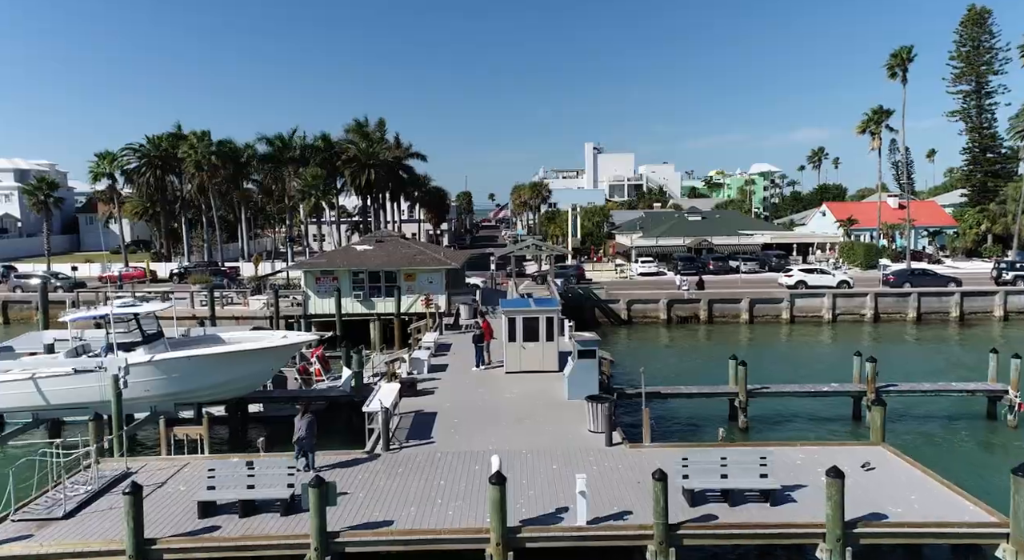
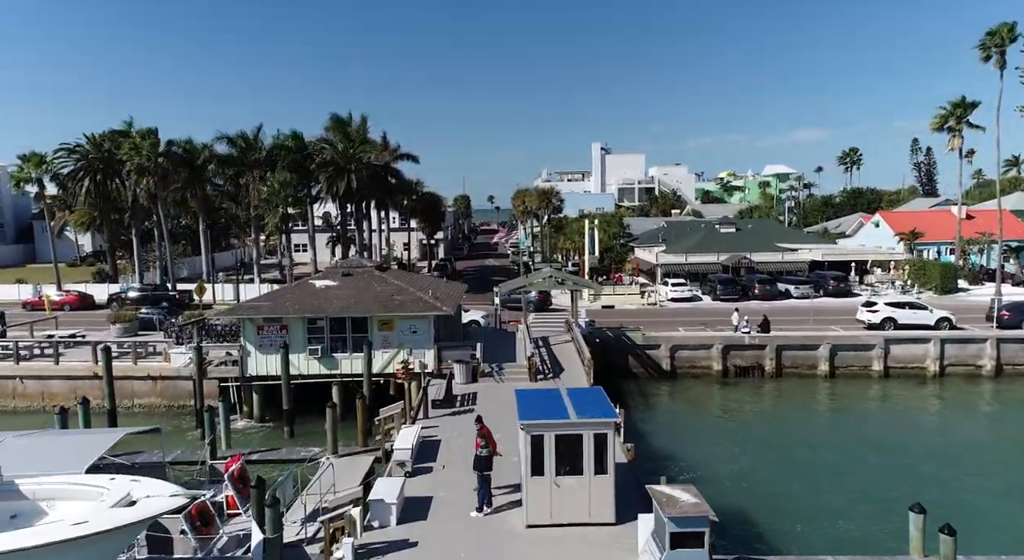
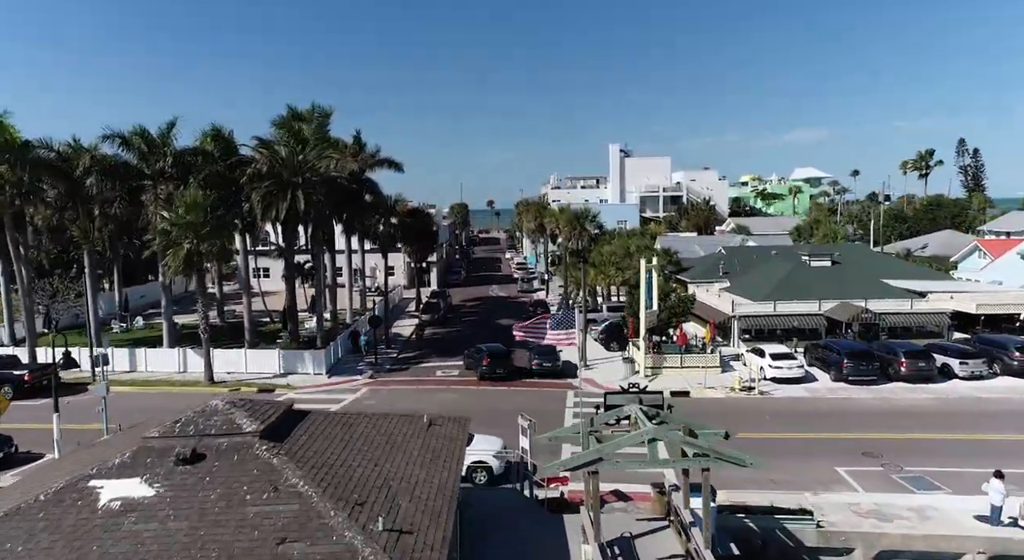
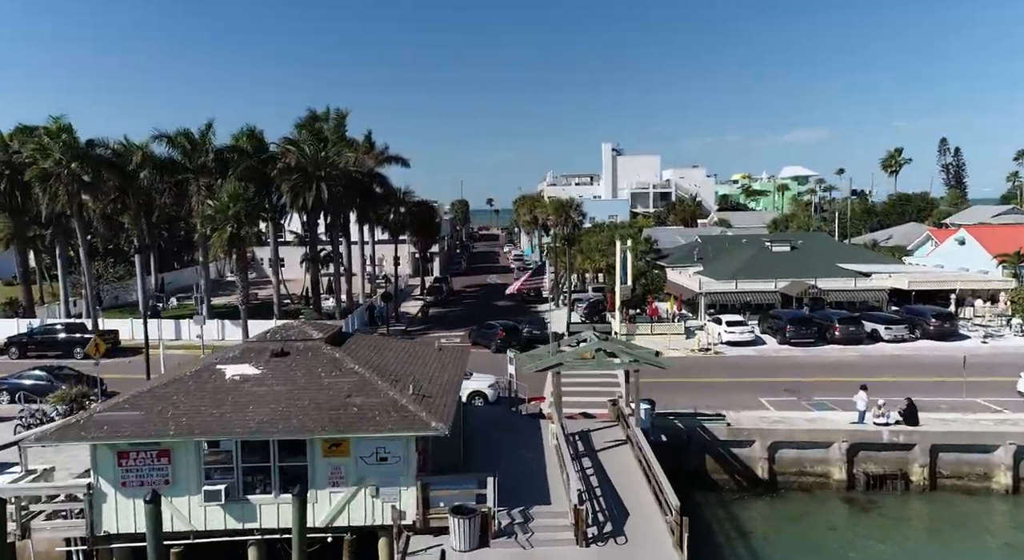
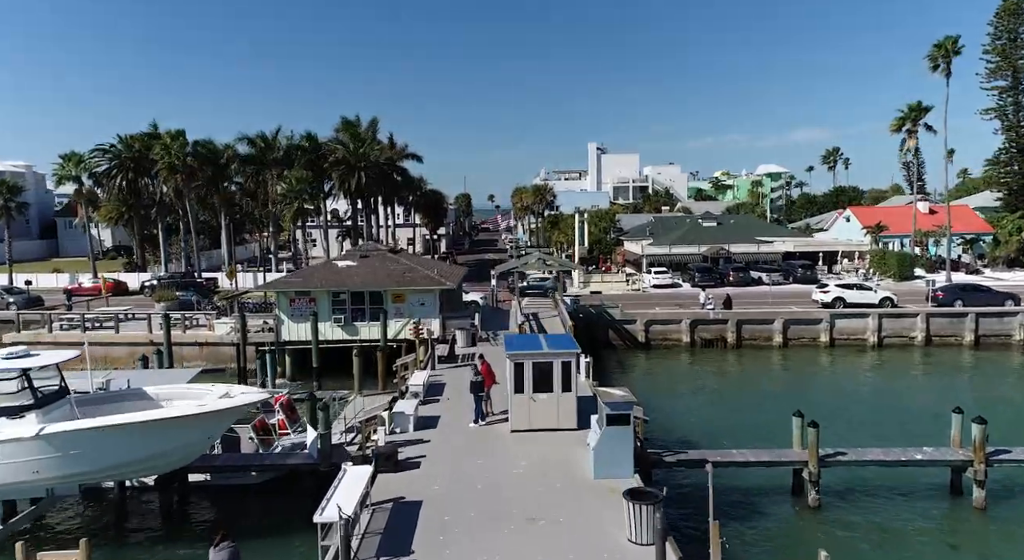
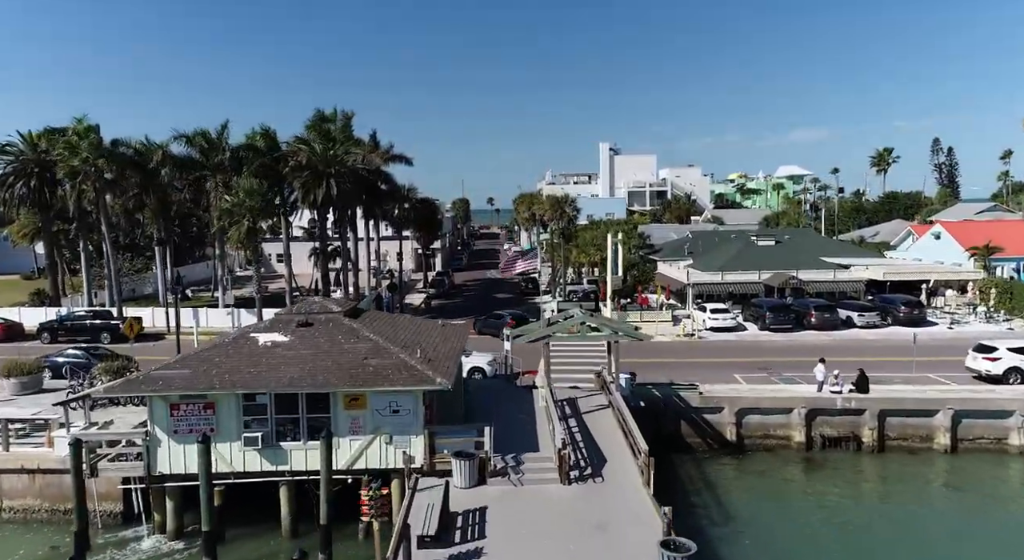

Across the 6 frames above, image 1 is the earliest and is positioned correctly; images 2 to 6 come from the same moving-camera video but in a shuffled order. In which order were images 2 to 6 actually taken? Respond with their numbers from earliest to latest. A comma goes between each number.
5, 2, 6, 4, 3
